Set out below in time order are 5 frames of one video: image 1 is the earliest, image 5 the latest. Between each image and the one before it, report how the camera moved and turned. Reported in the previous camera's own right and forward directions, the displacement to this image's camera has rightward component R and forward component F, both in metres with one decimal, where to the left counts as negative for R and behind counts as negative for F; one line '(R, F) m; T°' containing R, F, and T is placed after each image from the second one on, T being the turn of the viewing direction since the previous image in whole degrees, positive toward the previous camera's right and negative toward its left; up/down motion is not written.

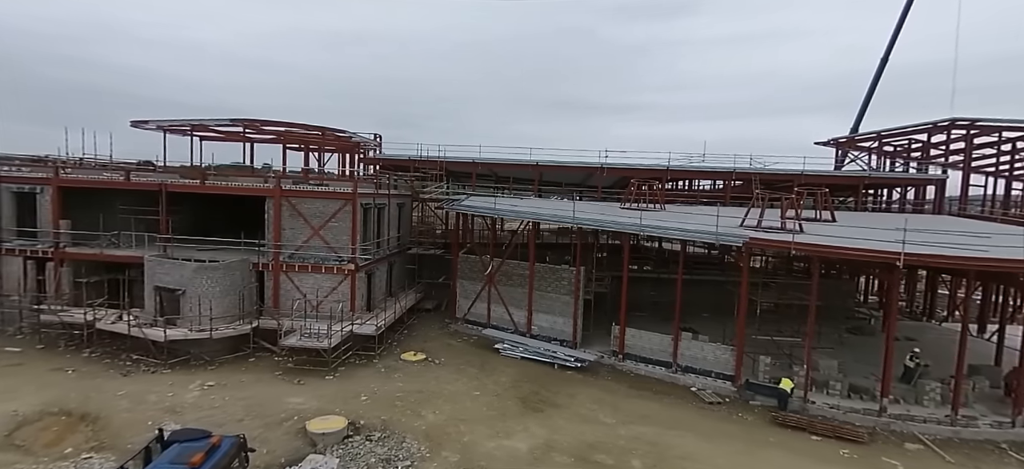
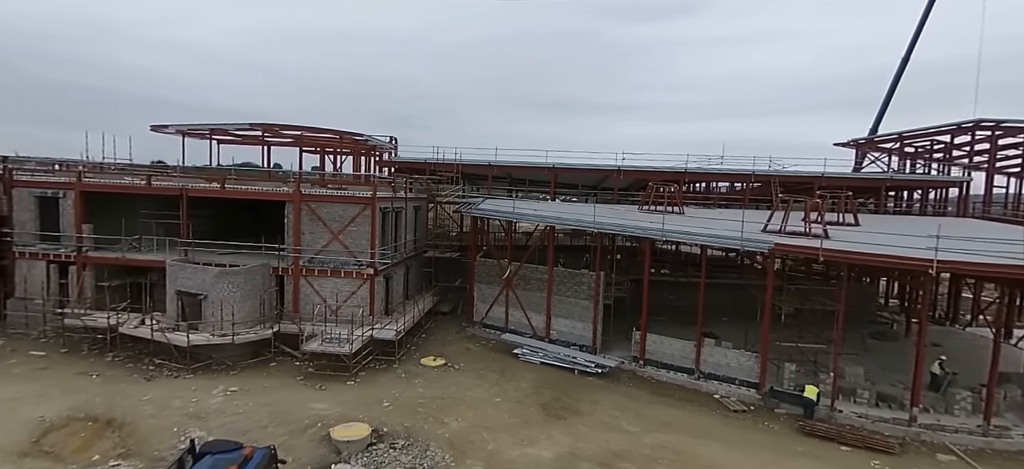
(-0.4, +0.1) m; -1°
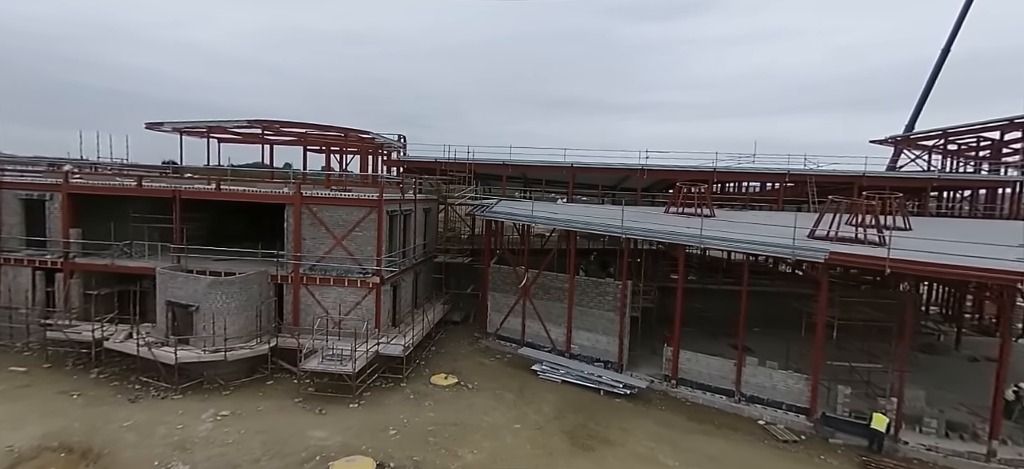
(-0.3, +1.5) m; -1°
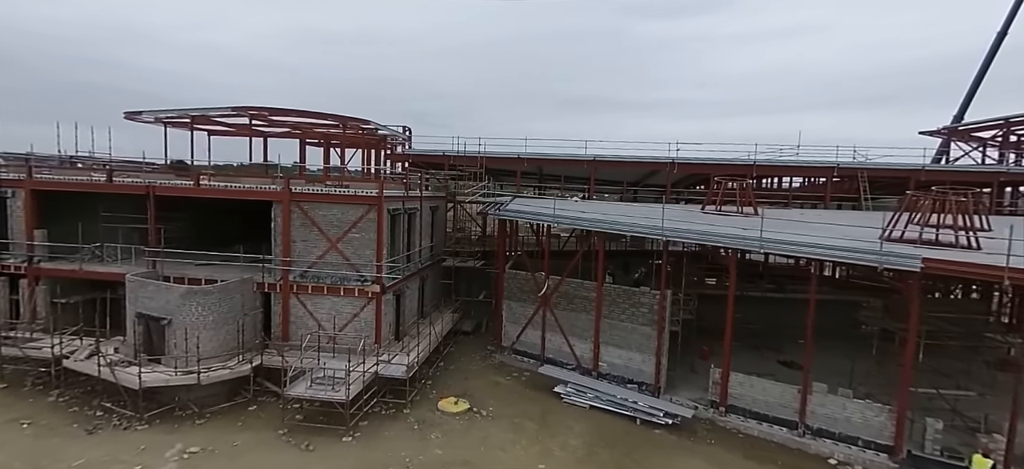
(-0.3, +2.1) m; -1°
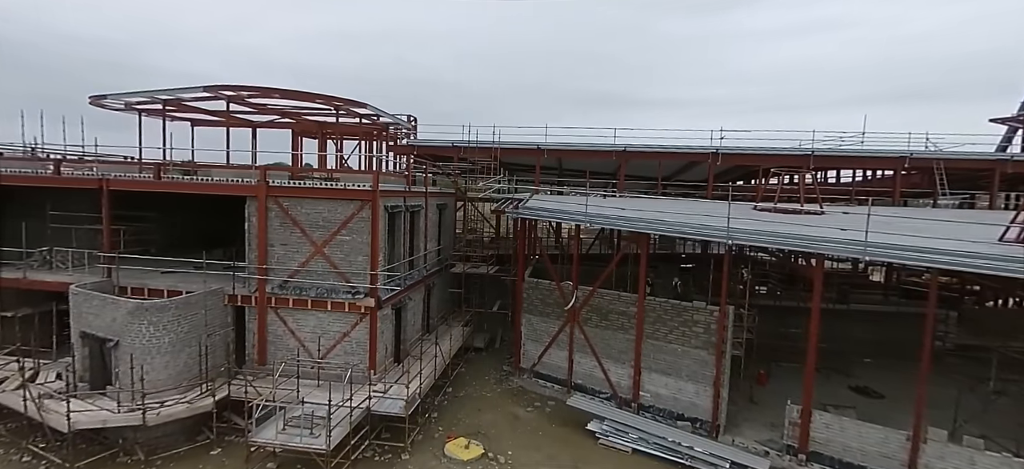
(-0.3, +2.5) m; -1°
